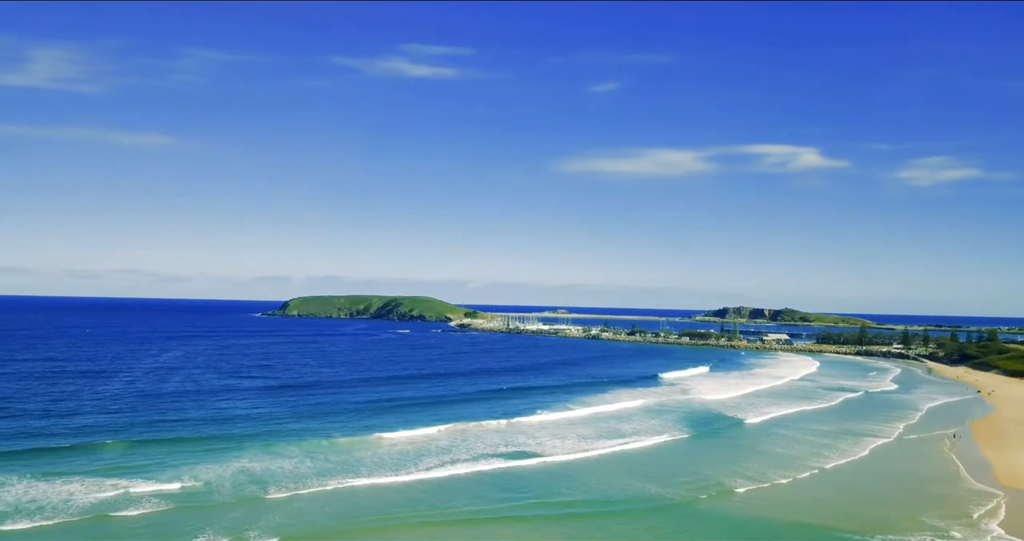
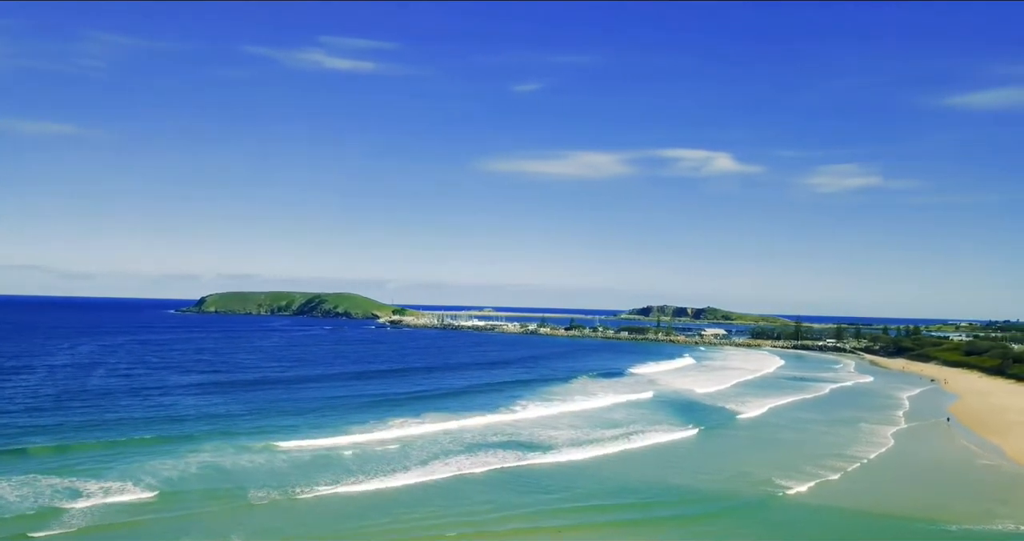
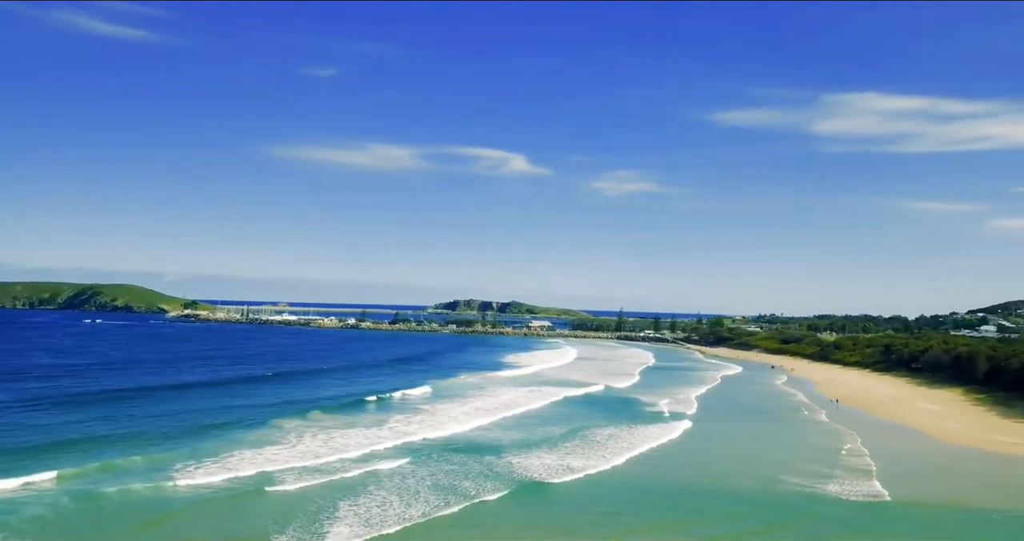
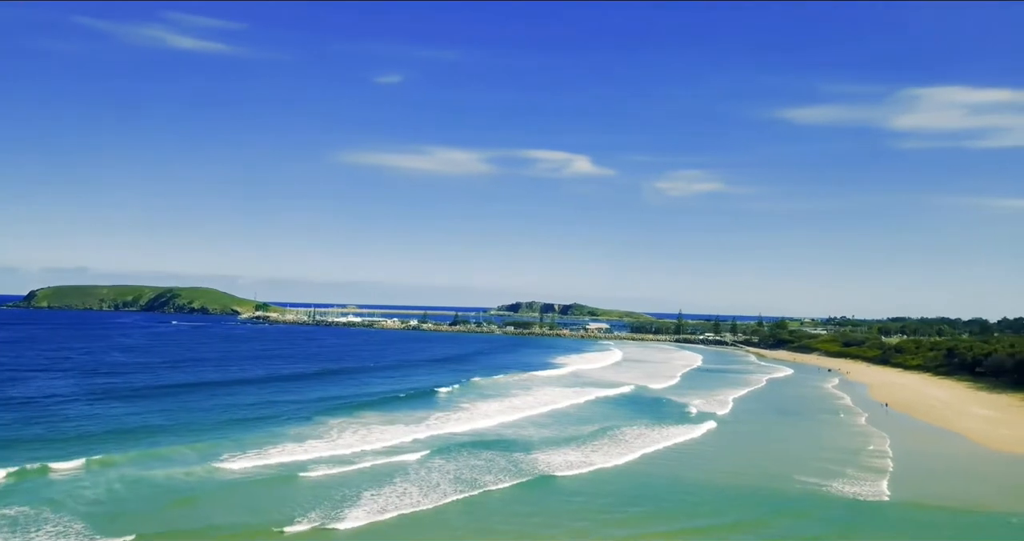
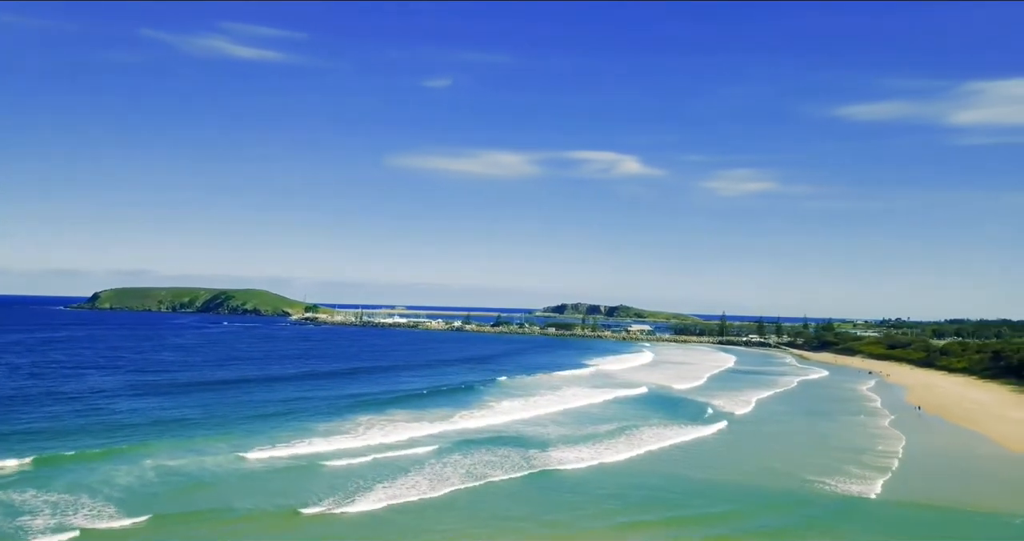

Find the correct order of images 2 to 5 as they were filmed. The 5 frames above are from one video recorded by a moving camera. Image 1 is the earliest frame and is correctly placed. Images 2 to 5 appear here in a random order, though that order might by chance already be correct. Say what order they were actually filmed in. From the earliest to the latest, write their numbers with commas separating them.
2, 5, 4, 3
